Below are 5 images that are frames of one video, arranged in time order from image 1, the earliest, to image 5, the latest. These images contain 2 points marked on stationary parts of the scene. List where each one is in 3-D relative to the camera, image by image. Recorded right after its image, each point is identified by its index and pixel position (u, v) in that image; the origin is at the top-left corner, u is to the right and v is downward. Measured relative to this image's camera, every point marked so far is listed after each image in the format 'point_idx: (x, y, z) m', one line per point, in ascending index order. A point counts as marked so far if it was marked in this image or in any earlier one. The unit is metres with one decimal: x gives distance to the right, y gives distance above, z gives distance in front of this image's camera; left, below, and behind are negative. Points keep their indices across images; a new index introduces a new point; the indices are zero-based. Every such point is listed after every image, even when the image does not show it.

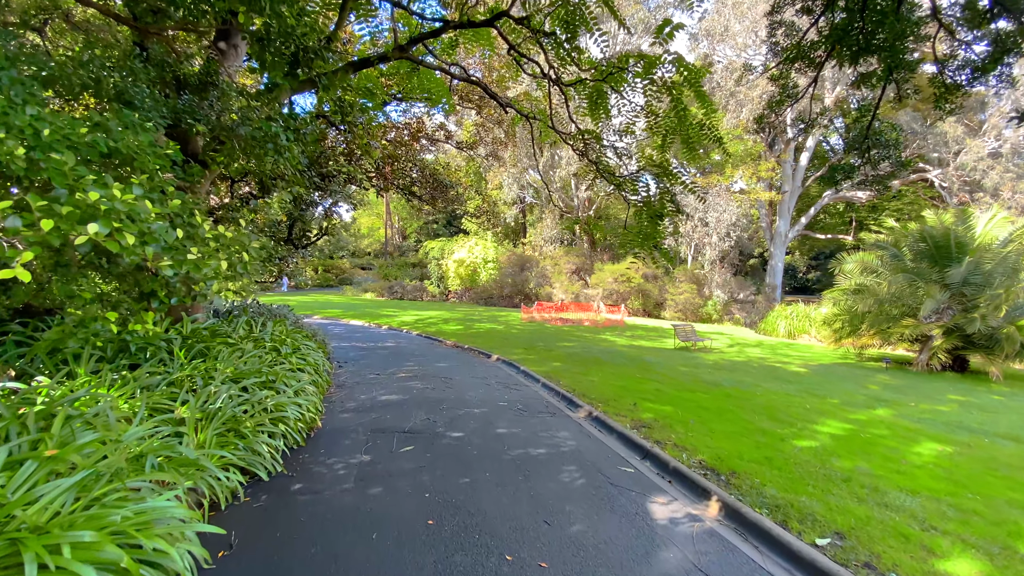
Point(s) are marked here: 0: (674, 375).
0: (+2.2, -1.2, +6.3) m
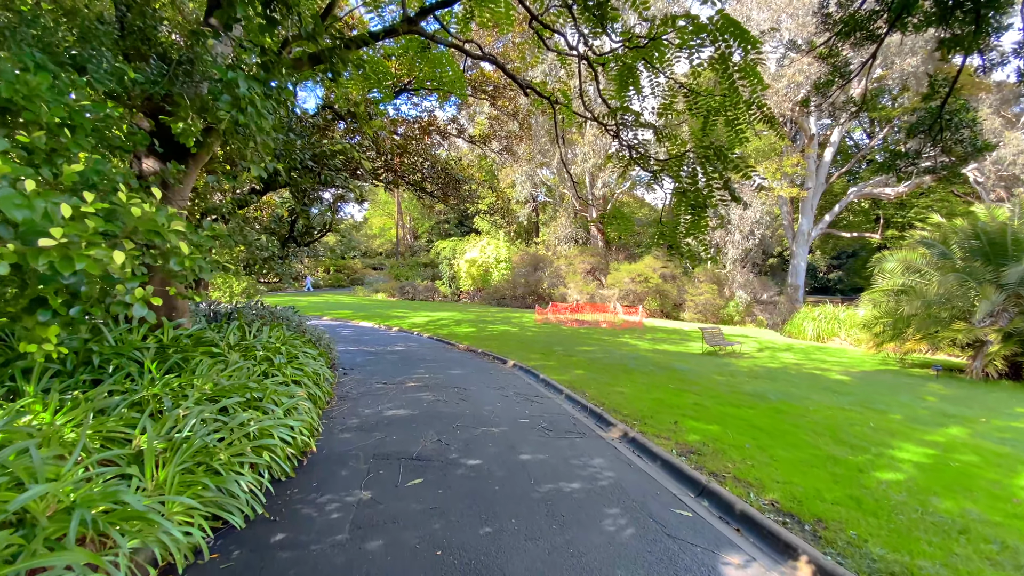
0: (+2.4, -1.2, +5.7) m
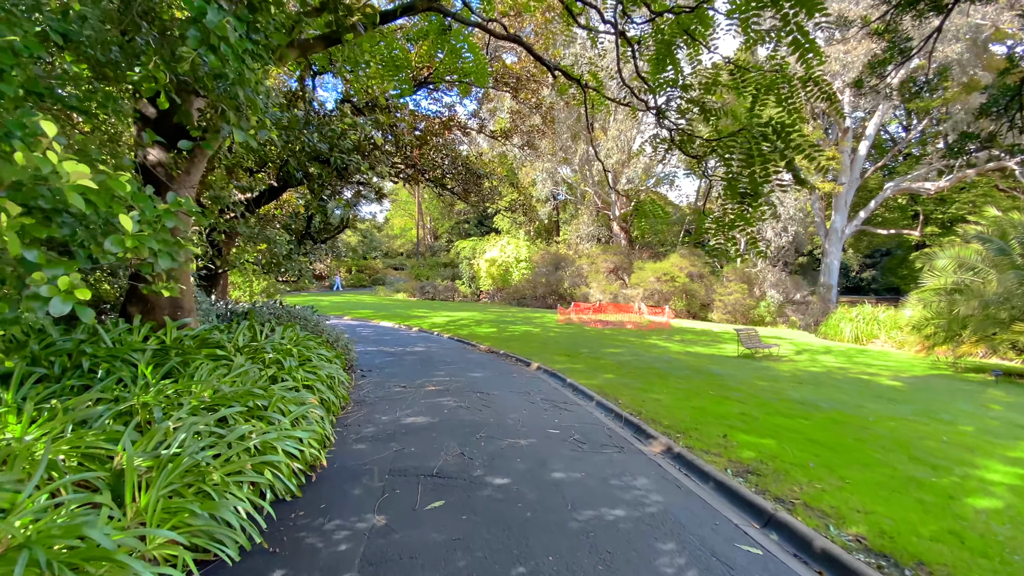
0: (+2.7, -1.2, +5.3) m
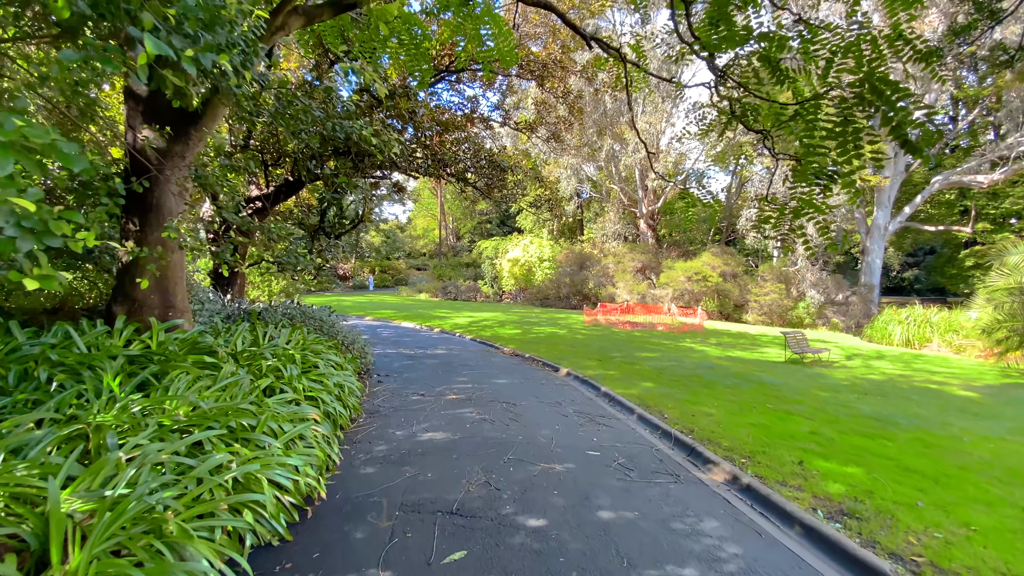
0: (+3.0, -1.2, +4.6) m
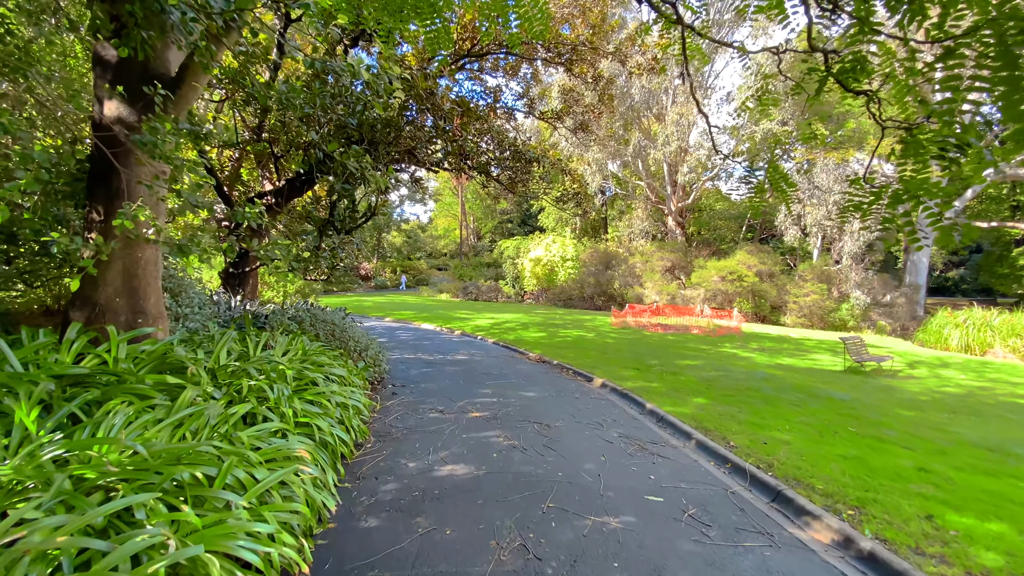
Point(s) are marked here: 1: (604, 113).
0: (+3.3, -1.2, +3.9) m
1: (+1.9, +3.7, +9.8) m
